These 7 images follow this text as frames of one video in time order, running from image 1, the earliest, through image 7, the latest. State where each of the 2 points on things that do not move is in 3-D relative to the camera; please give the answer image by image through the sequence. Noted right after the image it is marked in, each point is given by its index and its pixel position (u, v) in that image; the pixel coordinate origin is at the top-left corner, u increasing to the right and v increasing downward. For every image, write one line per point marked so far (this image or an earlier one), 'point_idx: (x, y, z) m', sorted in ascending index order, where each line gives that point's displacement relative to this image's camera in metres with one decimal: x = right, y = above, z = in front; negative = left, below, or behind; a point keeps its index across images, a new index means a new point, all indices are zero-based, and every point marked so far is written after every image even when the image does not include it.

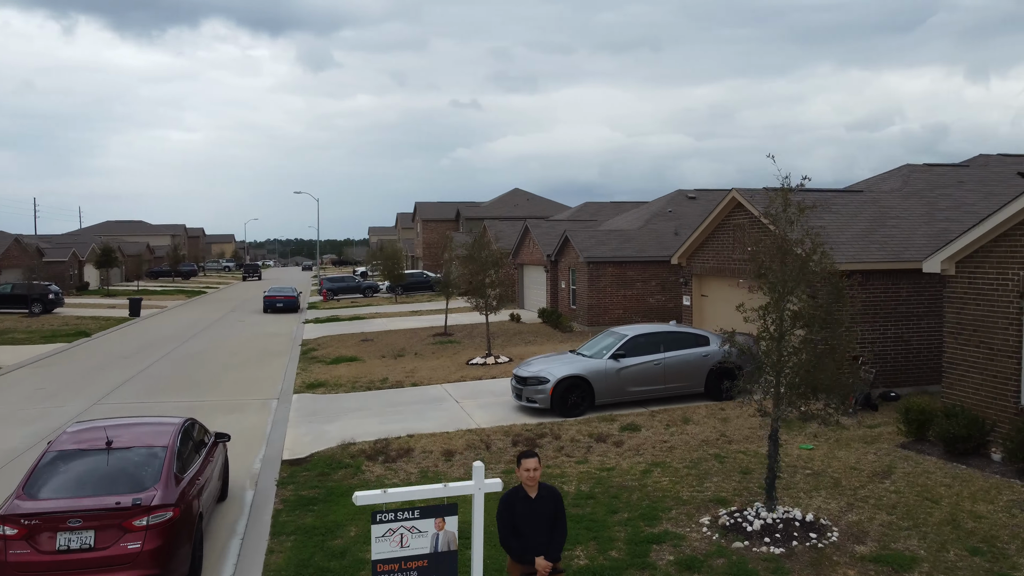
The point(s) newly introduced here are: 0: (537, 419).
0: (+0.3, -1.9, +11.6) m
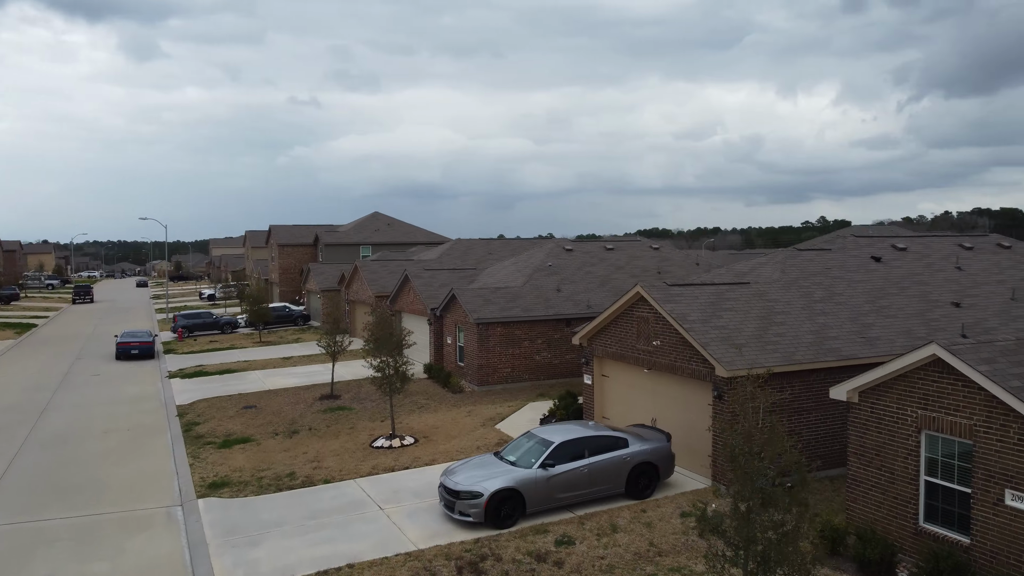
0: (-0.6, -3.5, +11.7) m
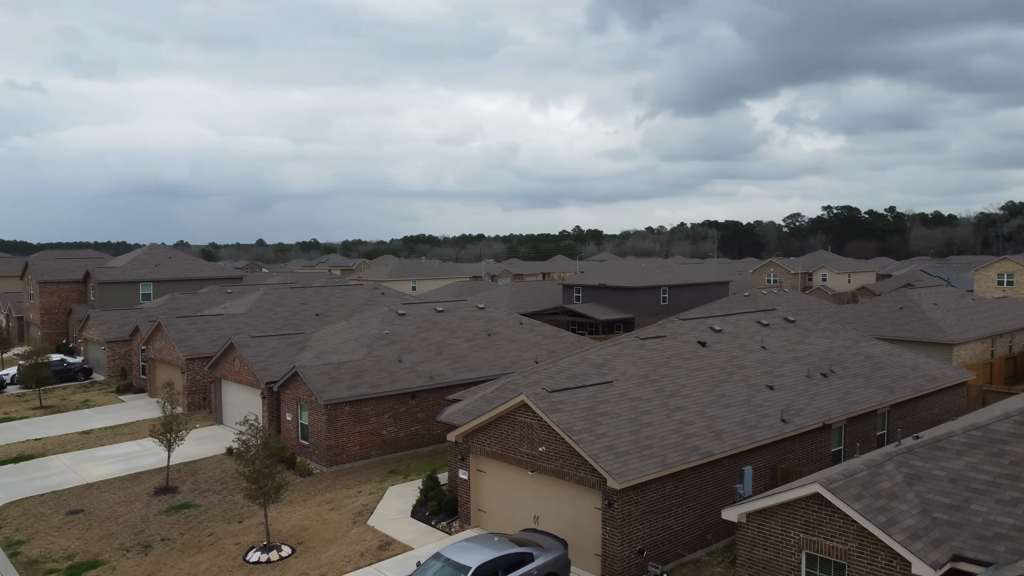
0: (-1.6, -5.7, +12.1) m
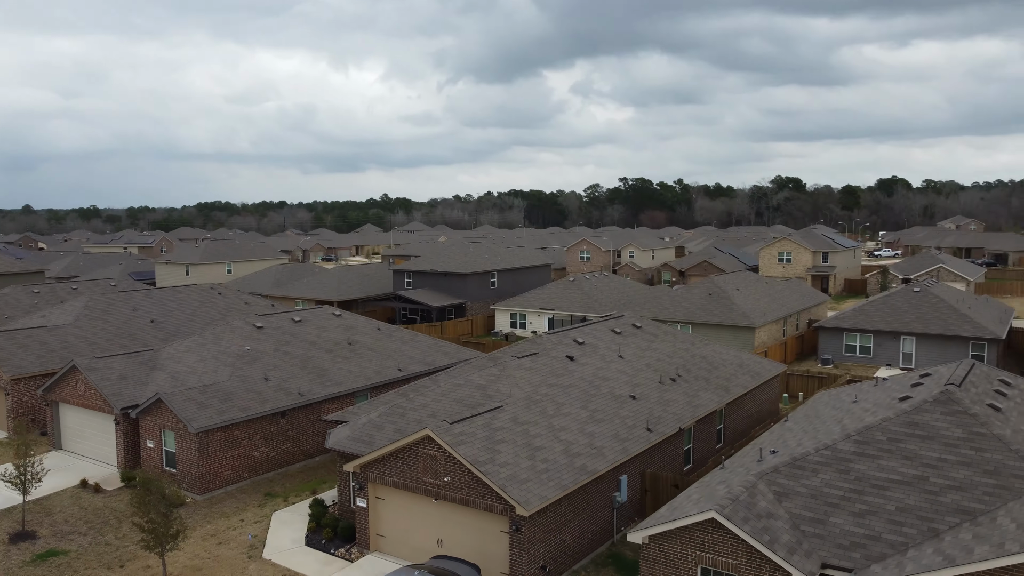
0: (-2.6, -6.6, +12.7) m
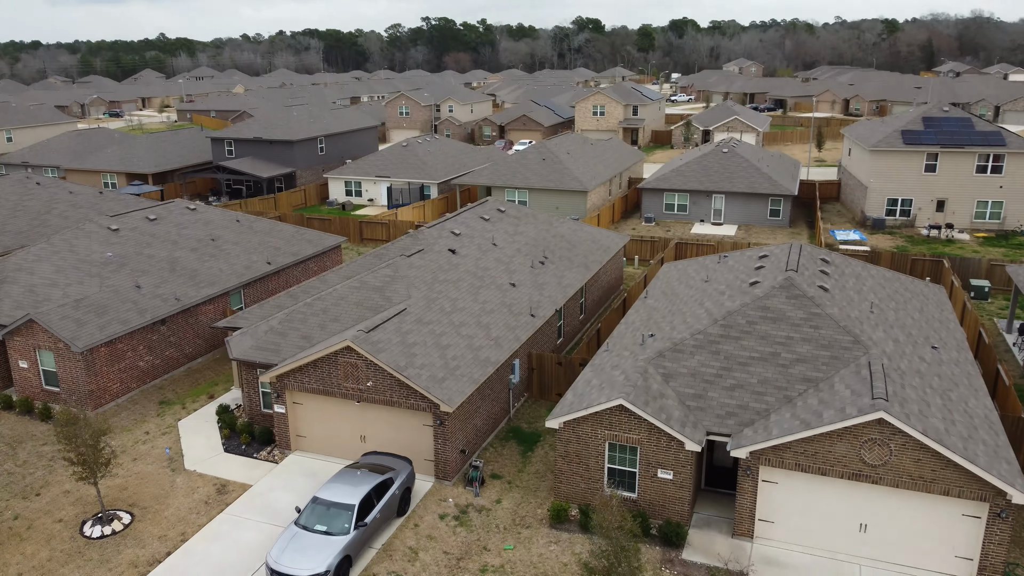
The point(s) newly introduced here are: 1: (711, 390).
0: (-3.4, -5.6, +14.6) m
1: (+4.1, -2.1, +16.6) m
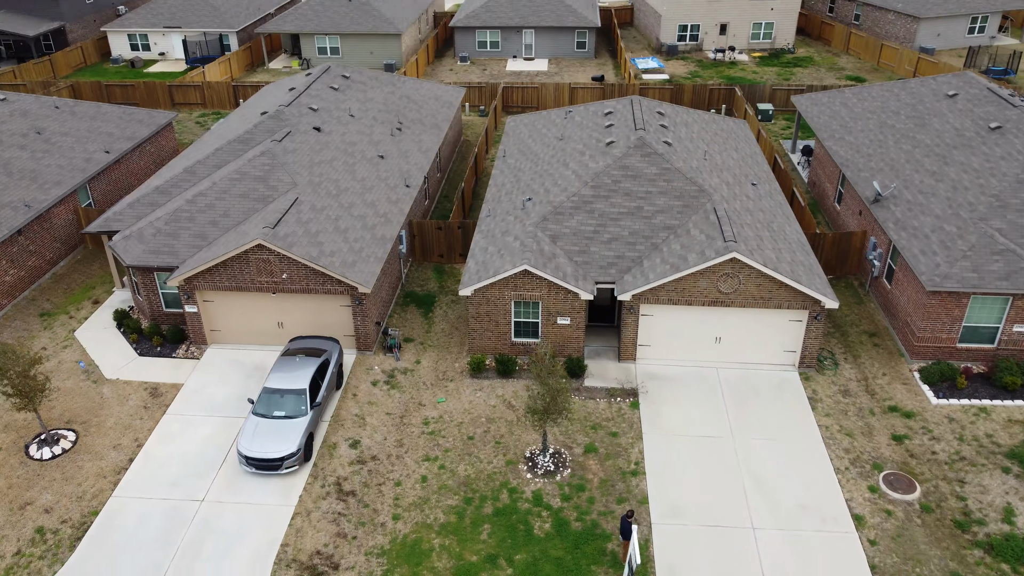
0: (-4.4, -3.8, +16.7) m
1: (+1.9, +1.0, +19.6) m
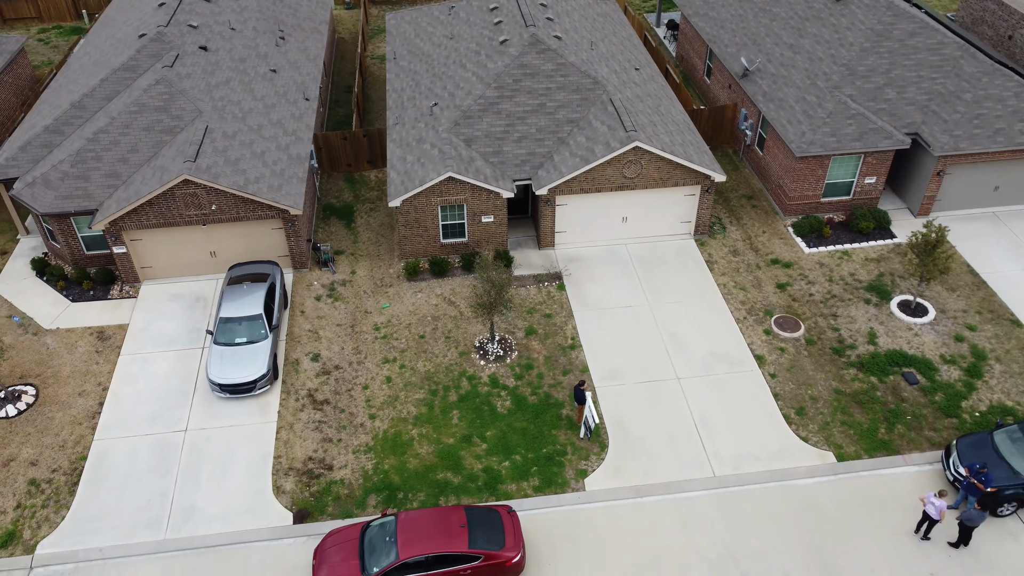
0: (-5.4, -2.3, +18.0) m
1: (-0.2, +3.7, +21.1) m
